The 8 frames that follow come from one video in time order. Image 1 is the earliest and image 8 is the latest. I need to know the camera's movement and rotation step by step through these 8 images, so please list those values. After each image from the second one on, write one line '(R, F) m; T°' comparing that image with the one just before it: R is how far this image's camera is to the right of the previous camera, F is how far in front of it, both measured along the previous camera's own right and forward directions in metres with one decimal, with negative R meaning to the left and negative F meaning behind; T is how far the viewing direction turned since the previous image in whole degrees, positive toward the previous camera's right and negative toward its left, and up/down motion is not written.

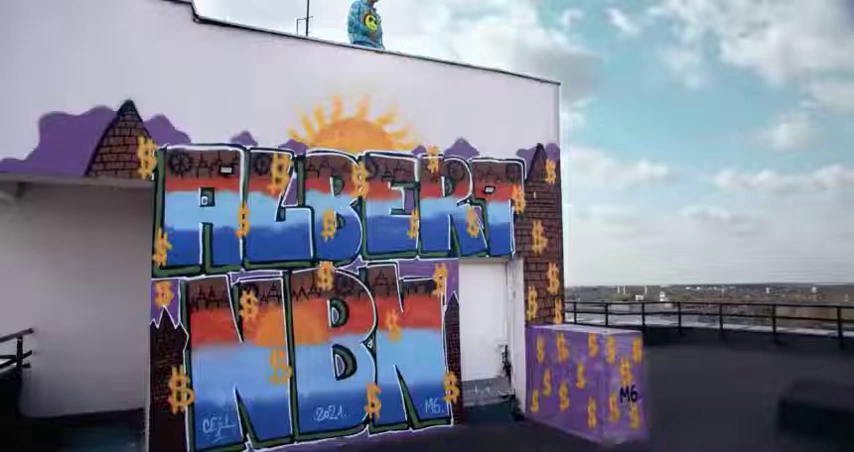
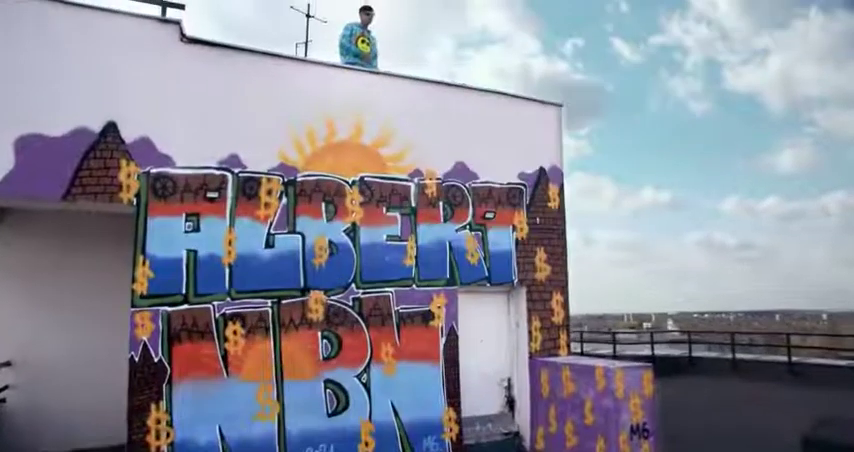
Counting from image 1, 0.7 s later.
(+0.1, +0.4) m; -1°
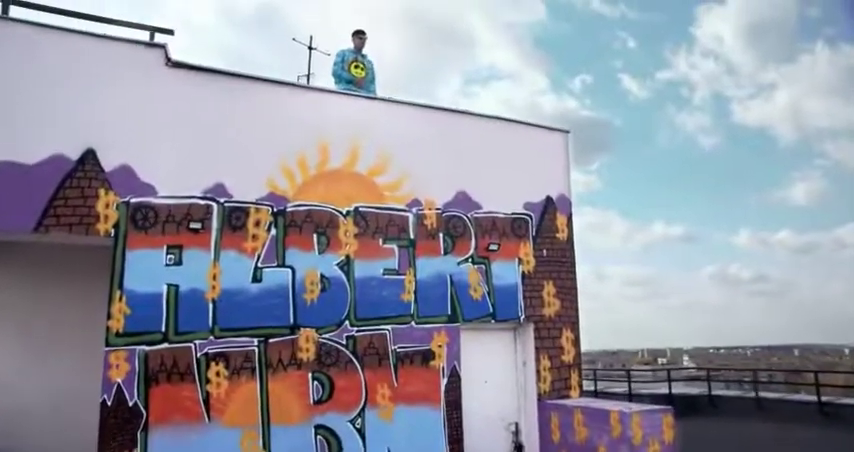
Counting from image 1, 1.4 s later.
(+0.2, +0.5) m; -1°
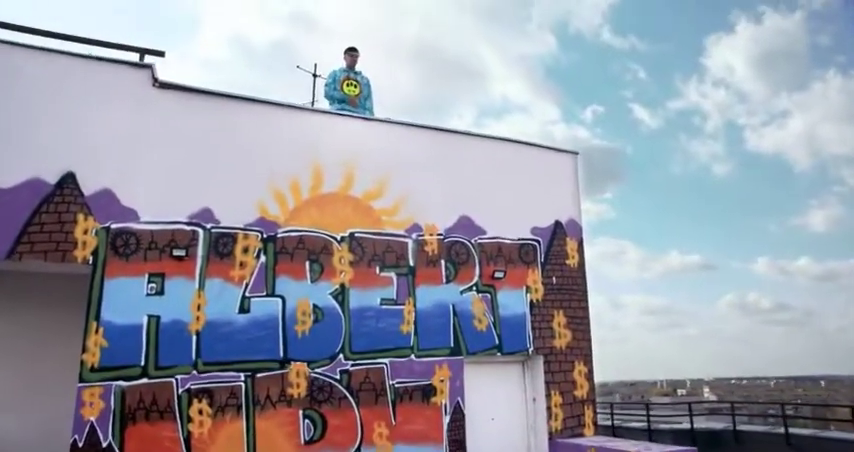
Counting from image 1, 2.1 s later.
(+0.2, +0.4) m; -1°
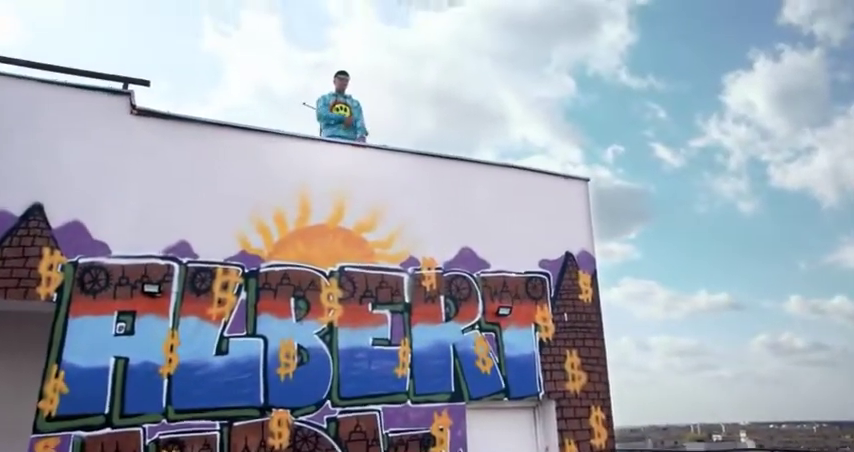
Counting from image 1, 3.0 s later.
(+0.3, +0.5) m; -2°
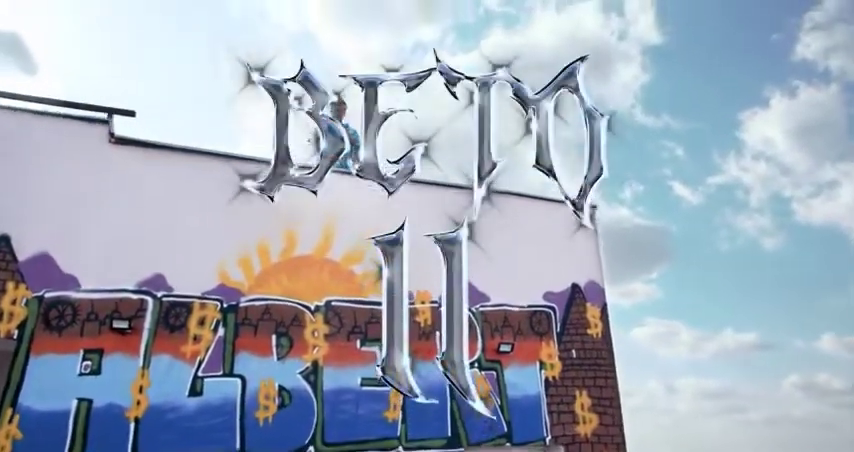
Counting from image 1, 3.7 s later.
(+0.3, +0.4) m; -2°
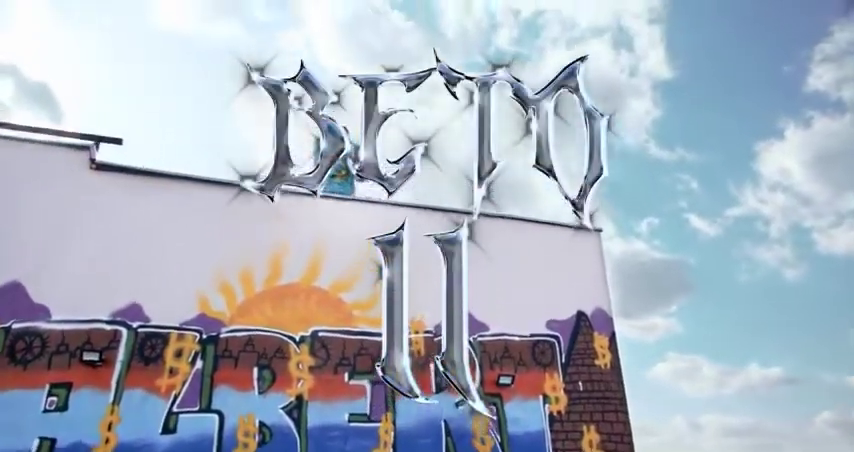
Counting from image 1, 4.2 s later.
(+0.2, +0.3) m; -1°
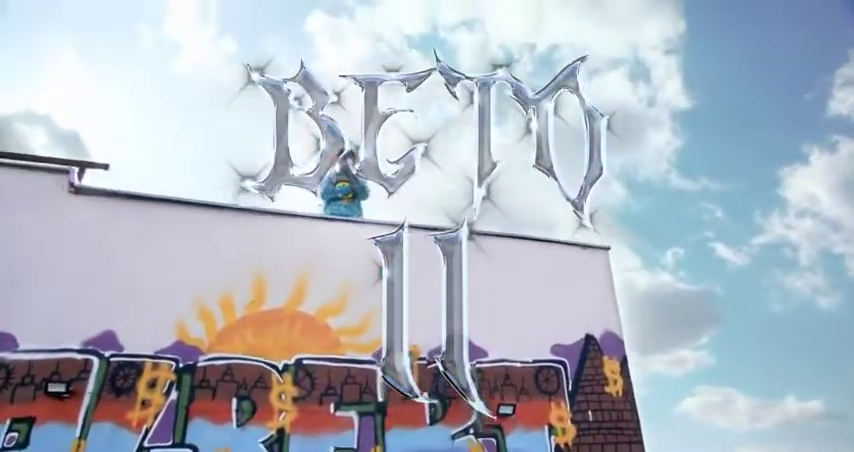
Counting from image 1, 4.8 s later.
(+0.3, +0.3) m; -2°
